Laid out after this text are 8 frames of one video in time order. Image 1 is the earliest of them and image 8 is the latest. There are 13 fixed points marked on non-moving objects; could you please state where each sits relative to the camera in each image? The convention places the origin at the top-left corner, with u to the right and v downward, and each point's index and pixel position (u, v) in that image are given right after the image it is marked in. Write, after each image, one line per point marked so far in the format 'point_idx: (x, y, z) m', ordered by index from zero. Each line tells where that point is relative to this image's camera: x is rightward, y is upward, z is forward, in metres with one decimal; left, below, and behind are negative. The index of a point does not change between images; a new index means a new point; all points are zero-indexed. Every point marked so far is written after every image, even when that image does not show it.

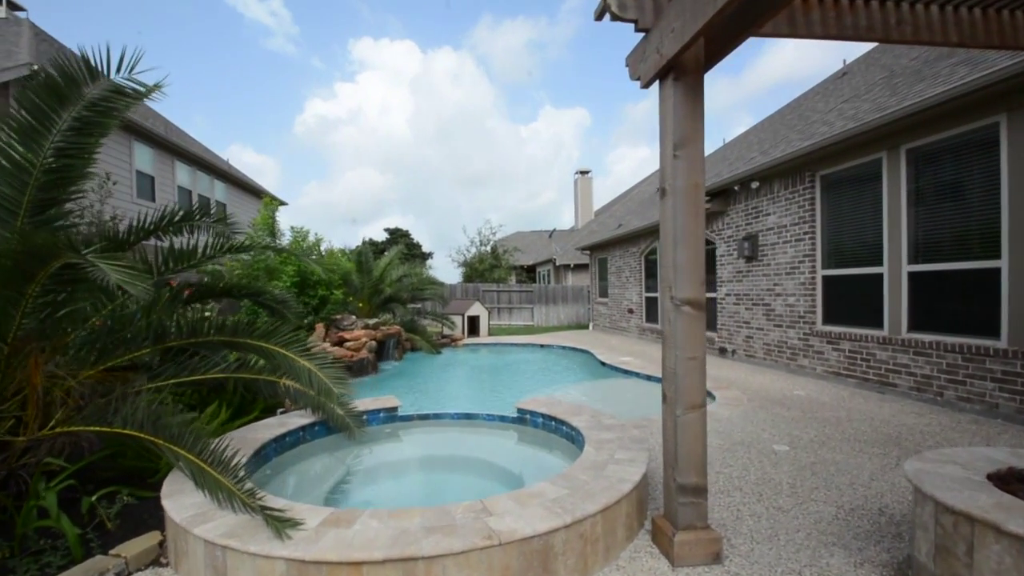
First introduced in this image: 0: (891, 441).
0: (+3.4, -1.4, +4.2) m
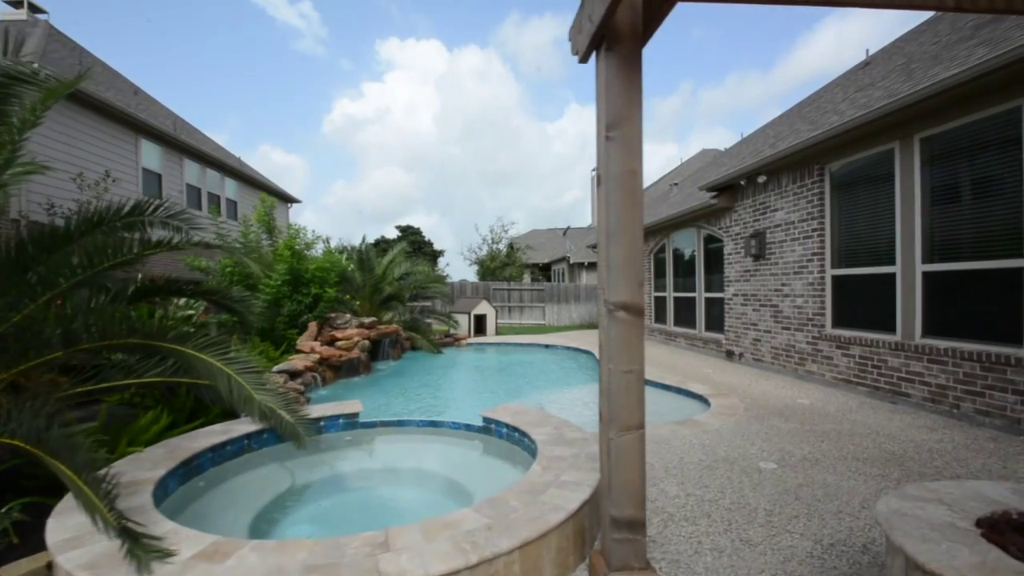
0: (+3.1, -1.4, +3.8) m
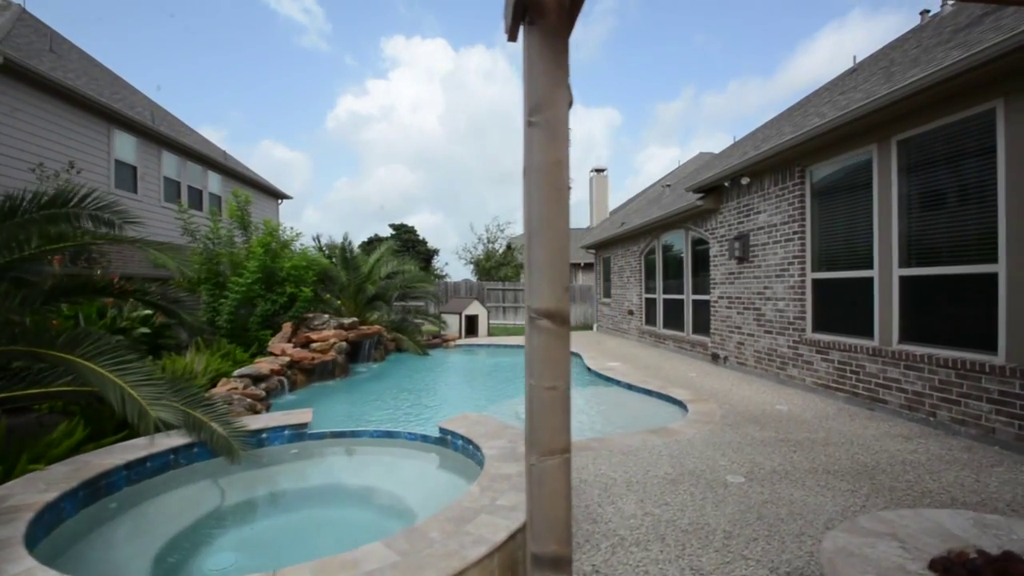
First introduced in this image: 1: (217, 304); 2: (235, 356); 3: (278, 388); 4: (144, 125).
0: (+2.8, -1.5, +3.6) m
1: (-5.3, -0.3, +8.6) m
2: (-4.6, -1.1, +7.8) m
3: (-3.6, -1.5, +7.1) m
4: (-9.0, +3.9, +11.5) m
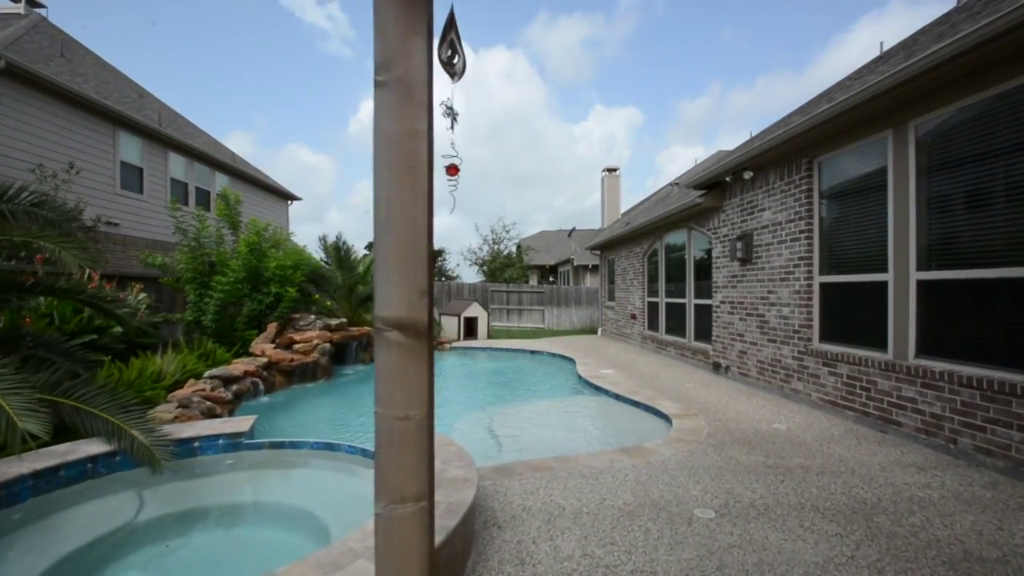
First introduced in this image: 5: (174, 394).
0: (+2.3, -1.5, +3.1) m
1: (-5.6, -0.3, +8.4) m
2: (-4.8, -1.1, +7.5) m
3: (-3.9, -1.5, +6.8) m
4: (-9.0, +4.0, +11.5) m
5: (-3.9, -1.2, +5.4) m
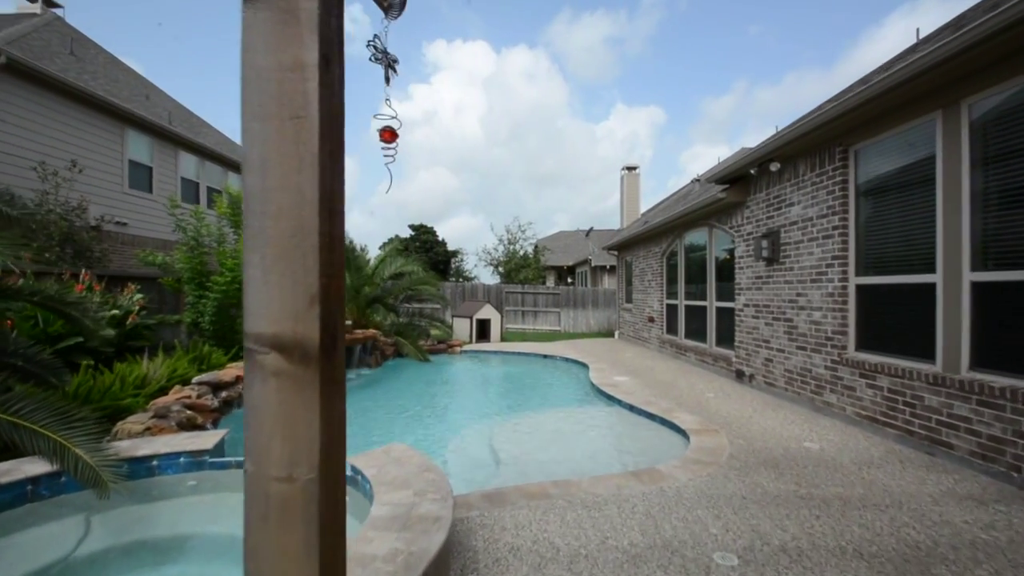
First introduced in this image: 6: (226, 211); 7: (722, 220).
0: (+2.2, -1.5, +2.6) m
1: (-5.4, -0.3, +8.2) m
2: (-4.7, -1.1, +7.3) m
3: (-3.8, -1.5, +6.6) m
4: (-8.7, +4.0, +11.4) m
5: (-3.9, -1.3, +5.2) m
6: (-5.5, +1.5, +8.9) m
7: (+3.8, +1.2, +8.5) m
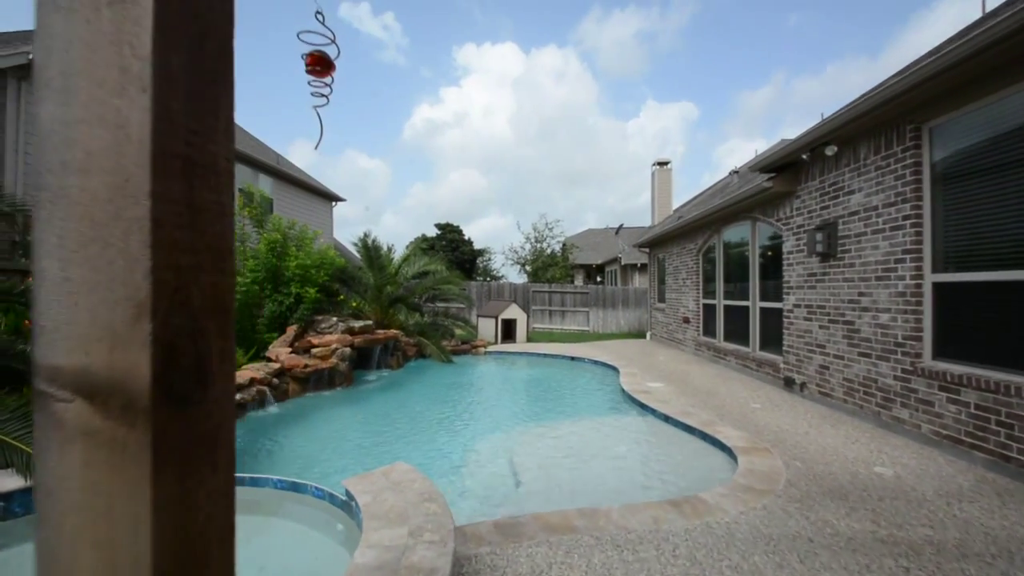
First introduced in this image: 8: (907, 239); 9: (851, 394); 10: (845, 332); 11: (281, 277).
0: (+2.3, -1.5, +1.9) m
1: (-5.0, -0.3, +8.0) m
2: (-4.4, -1.1, +7.1) m
3: (-3.5, -1.5, +6.3) m
4: (-8.1, +4.0, +11.4) m
5: (-3.7, -1.2, +4.9) m
6: (-5.0, +1.5, +8.8) m
7: (+4.2, +1.3, +7.7) m
8: (+4.2, +0.5, +4.9) m
9: (+4.2, -1.3, +5.7) m
10: (+4.2, -0.5, +5.8) m
11: (-4.2, +0.2, +8.4) m
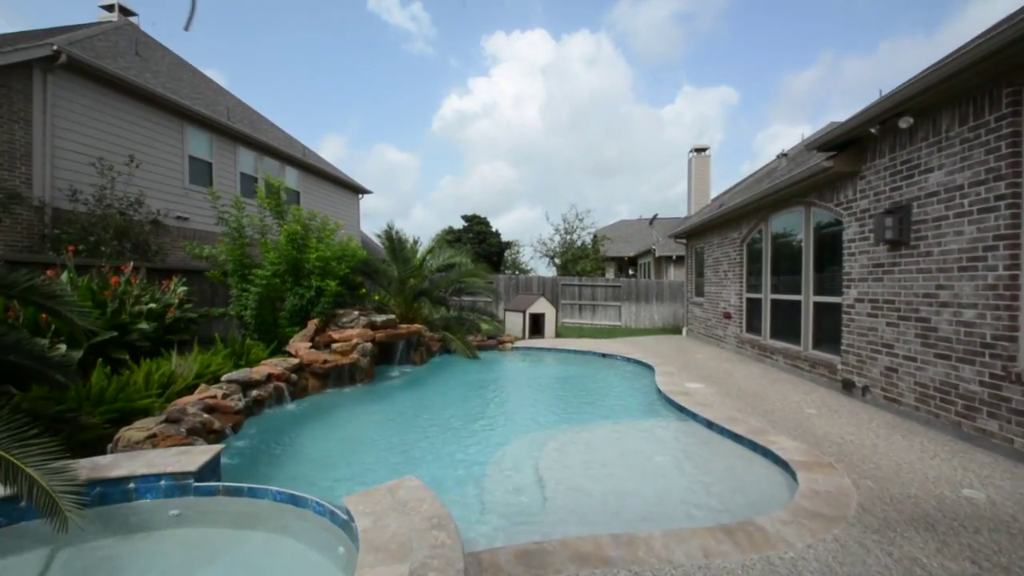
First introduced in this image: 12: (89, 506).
0: (+2.4, -1.5, +1.4) m
1: (-4.5, -0.1, +7.9) m
2: (-4.0, -1.0, +7.0) m
3: (-3.1, -1.4, +6.1) m
4: (-7.4, +4.2, +11.5) m
5: (-3.4, -1.2, +4.7) m
6: (-4.5, +1.6, +8.6) m
7: (+4.7, +1.4, +7.0) m
8: (+4.4, +0.6, +4.2) m
9: (+4.5, -1.2, +5.1) m
10: (+4.5, -0.5, +5.1) m
11: (-3.7, +0.3, +8.3) m
12: (-2.9, -1.5, +3.1) m
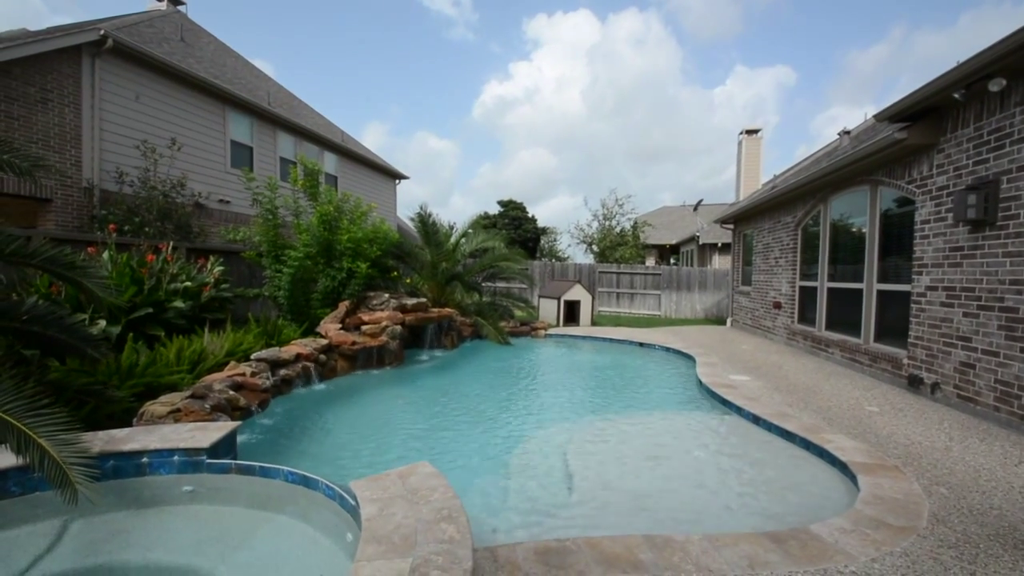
0: (+2.3, -1.4, +1.0) m
1: (-4.0, +0.2, +8.0) m
2: (-3.5, -0.7, +7.0) m
3: (-2.7, -1.2, +6.1) m
4: (-6.5, +4.6, +11.7) m
5: (-3.1, -0.9, +4.7) m
6: (-3.9, +1.9, +8.7) m
7: (+5.1, +1.5, +6.3) m
8: (+4.7, +0.7, +3.6) m
9: (+4.8, -1.1, +4.4) m
10: (+4.8, -0.3, +4.5) m
11: (-3.1, +0.6, +8.3) m
12: (-2.7, -1.3, +3.1) m
